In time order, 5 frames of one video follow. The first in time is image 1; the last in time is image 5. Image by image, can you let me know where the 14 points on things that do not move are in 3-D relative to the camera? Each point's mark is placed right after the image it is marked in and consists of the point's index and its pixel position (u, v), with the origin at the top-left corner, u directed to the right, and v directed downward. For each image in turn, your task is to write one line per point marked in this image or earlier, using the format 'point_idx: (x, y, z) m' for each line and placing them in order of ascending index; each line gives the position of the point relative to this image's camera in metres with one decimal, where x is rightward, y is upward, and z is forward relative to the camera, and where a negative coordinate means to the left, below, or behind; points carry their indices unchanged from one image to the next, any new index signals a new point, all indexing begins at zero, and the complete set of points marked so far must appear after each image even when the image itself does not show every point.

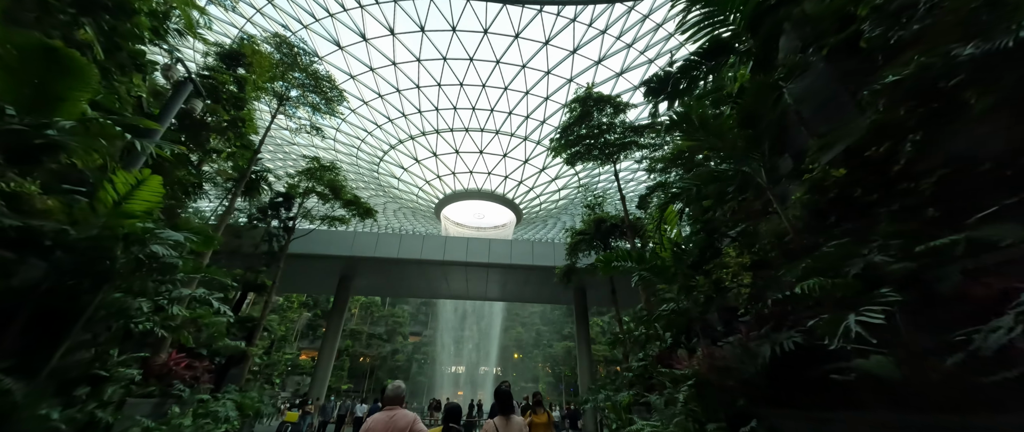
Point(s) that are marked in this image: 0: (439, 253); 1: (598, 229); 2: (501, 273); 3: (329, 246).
0: (-3.6, -1.9, +16.7) m
1: (+3.5, -0.4, +13.1) m
2: (-0.6, -3.0, +17.8) m
3: (-8.8, -1.5, +16.2) m
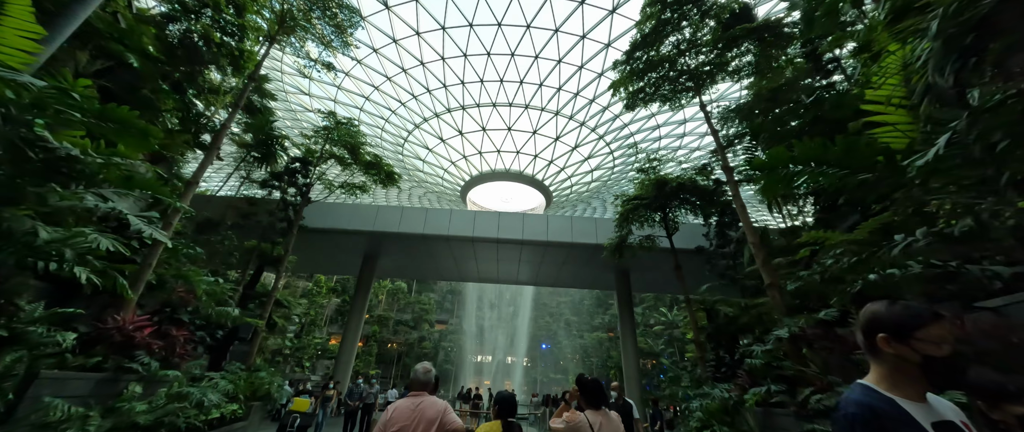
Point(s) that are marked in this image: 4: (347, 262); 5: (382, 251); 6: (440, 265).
0: (-2.0, -0.6, +15.1) m
1: (+4.9, +0.8, +11.0) m
2: (+1.2, -1.7, +16.1) m
3: (-7.2, -0.2, +15.0) m
4: (-9.3, -2.5, +18.9) m
5: (-6.6, -1.8, +17.2) m
6: (-4.0, -2.8, +18.9) m
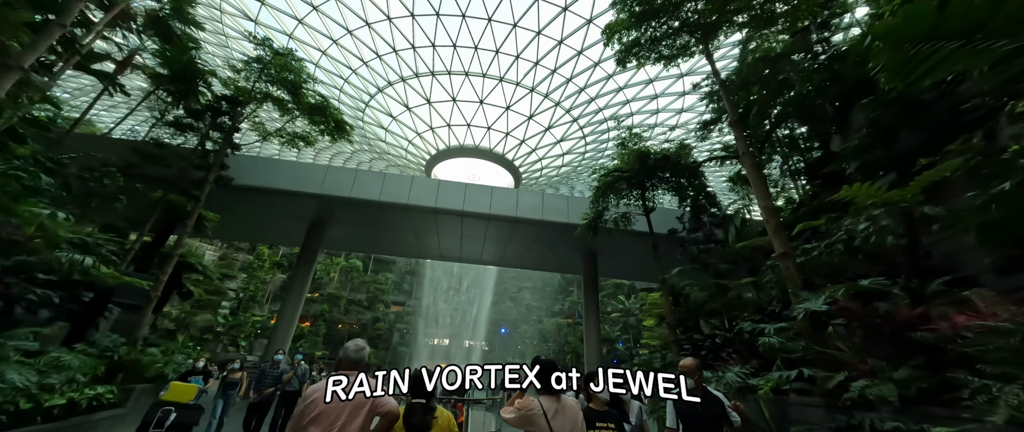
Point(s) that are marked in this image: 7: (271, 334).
0: (-3.3, +0.7, +13.7) m
1: (+4.0, +1.5, +10.3) m
2: (-0.4, -0.6, +15.0) m
3: (-8.5, +1.4, +13.0) m
4: (-11.1, -0.7, +16.8) m
5: (-8.2, -0.2, +15.4) m
6: (-5.9, -1.2, +17.4) m
7: (-10.7, -5.3, +14.9) m
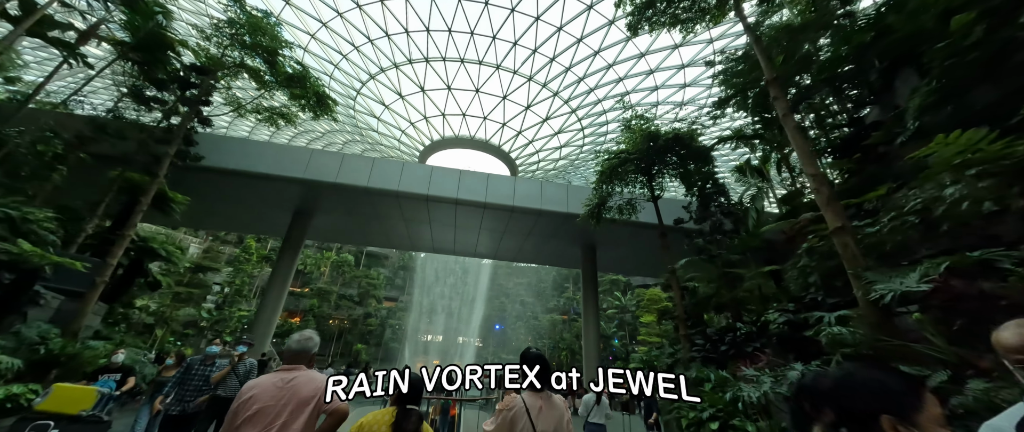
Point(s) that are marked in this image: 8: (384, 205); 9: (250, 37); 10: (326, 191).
0: (-3.4, +1.1, +12.9) m
1: (+3.9, +1.9, +9.6) m
2: (-0.5, -0.1, +14.3) m
3: (-8.6, +1.9, +12.1) m
4: (-11.2, -0.1, +15.9) m
5: (-8.4, +0.4, +14.5) m
6: (-6.0, -0.7, +16.5) m
7: (-10.9, -4.7, +14.0) m
8: (-5.3, +0.4, +13.9) m
9: (-6.6, +4.5, +8.5) m
10: (-7.3, +1.0, +13.1) m
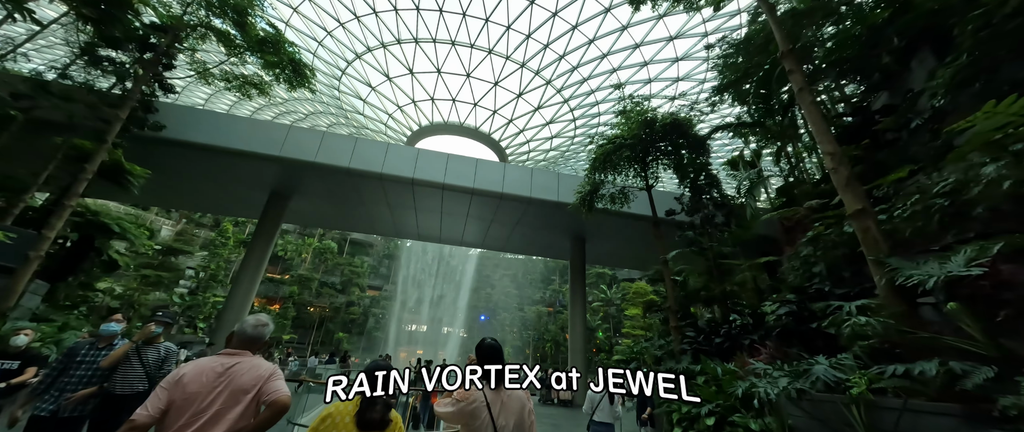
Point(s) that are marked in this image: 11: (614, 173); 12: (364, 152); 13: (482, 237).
0: (-3.8, +1.7, +12.4) m
1: (+3.7, +2.2, +9.3) m
2: (-1.0, +0.4, +13.8) m
3: (-8.9, +2.6, +11.3) m
4: (-11.8, +0.8, +15.1) m
5: (-8.8, +1.1, +13.8) m
6: (-6.6, +0.1, +15.9) m
7: (-11.5, -3.9, +13.3) m
8: (-5.8, +1.1, +13.3) m
9: (-6.8, +5.1, +7.7) m
10: (-7.7, +1.6, +12.3) m
11: (+3.0, +1.3, +9.9) m
12: (-5.4, +2.3, +12.1) m
13: (-1.5, -1.1, +17.5) m
